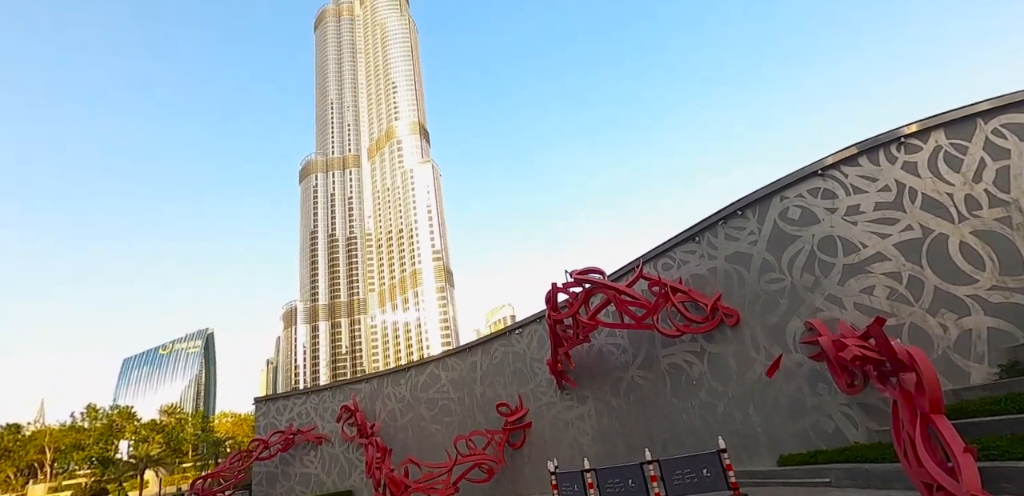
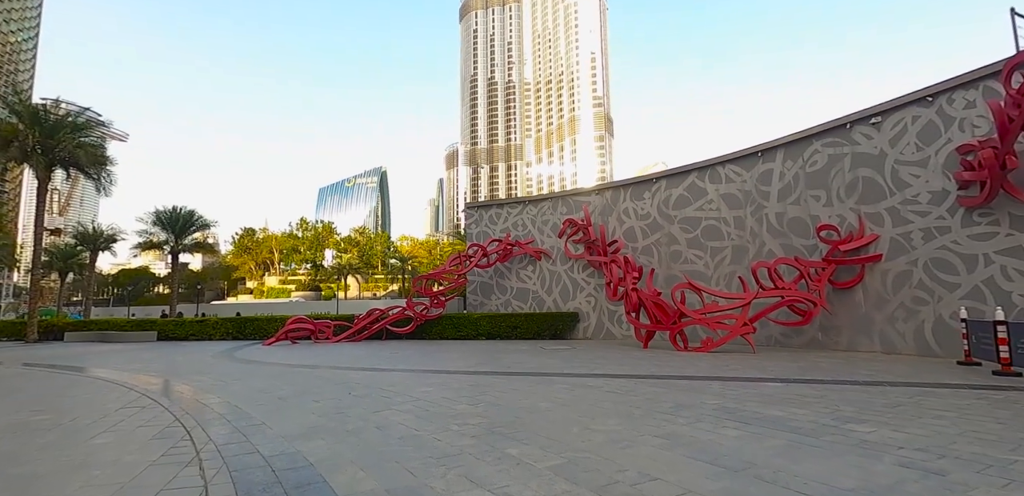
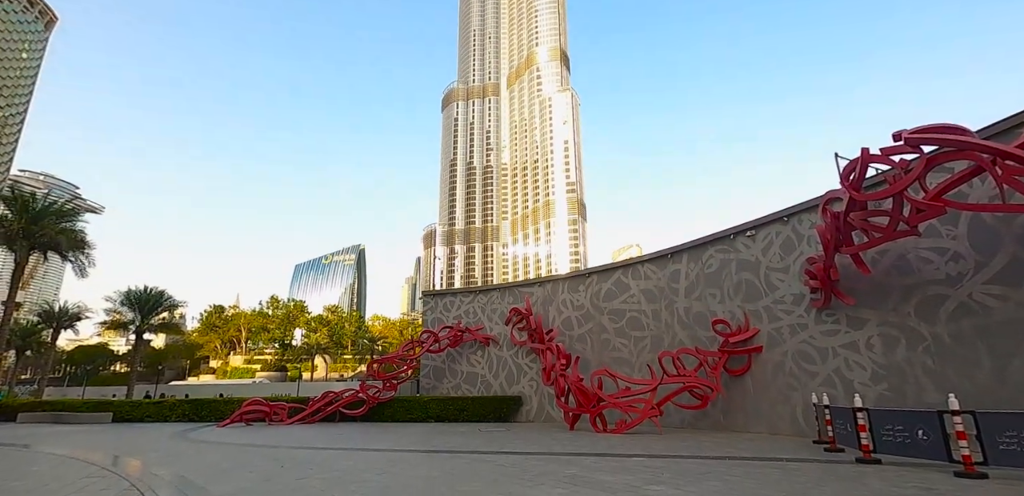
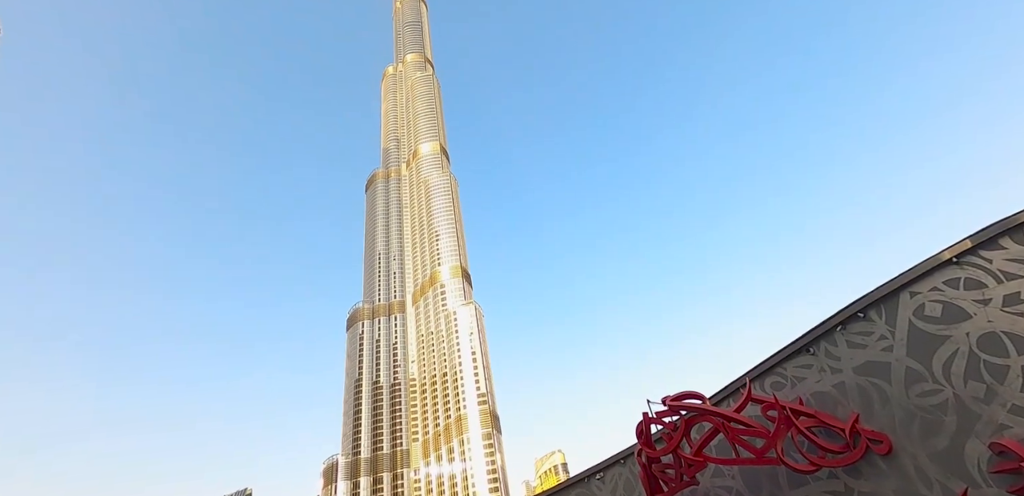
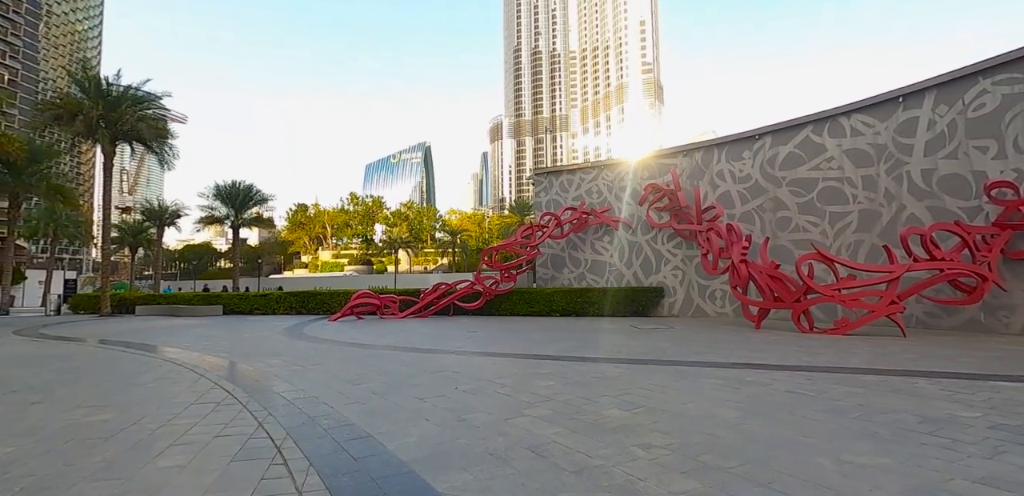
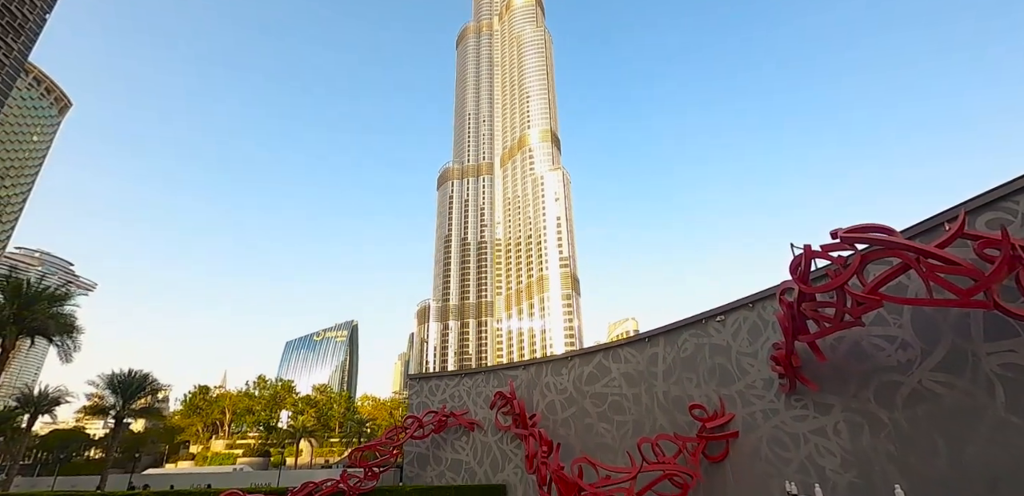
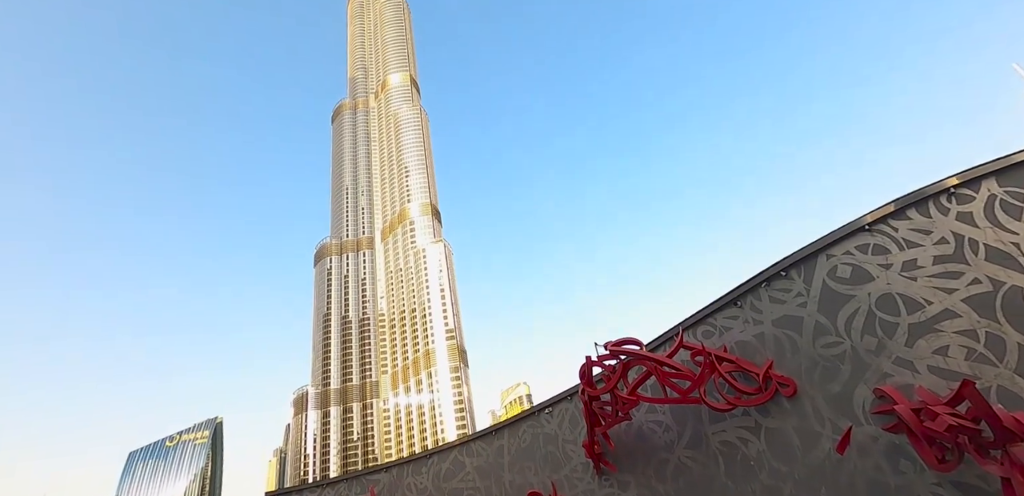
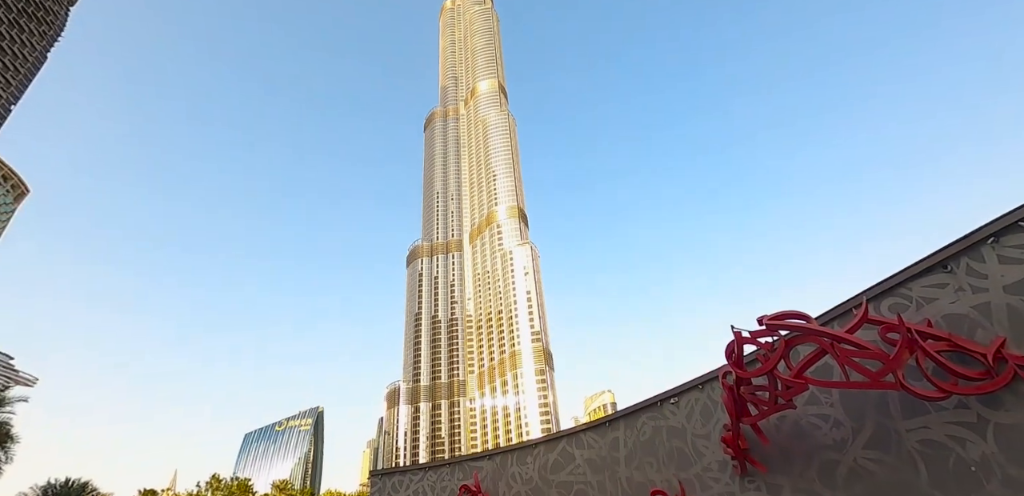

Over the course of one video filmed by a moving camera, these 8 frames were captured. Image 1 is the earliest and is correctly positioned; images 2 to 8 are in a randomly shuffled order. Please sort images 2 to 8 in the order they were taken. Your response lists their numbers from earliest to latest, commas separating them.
7, 4, 8, 6, 3, 2, 5
